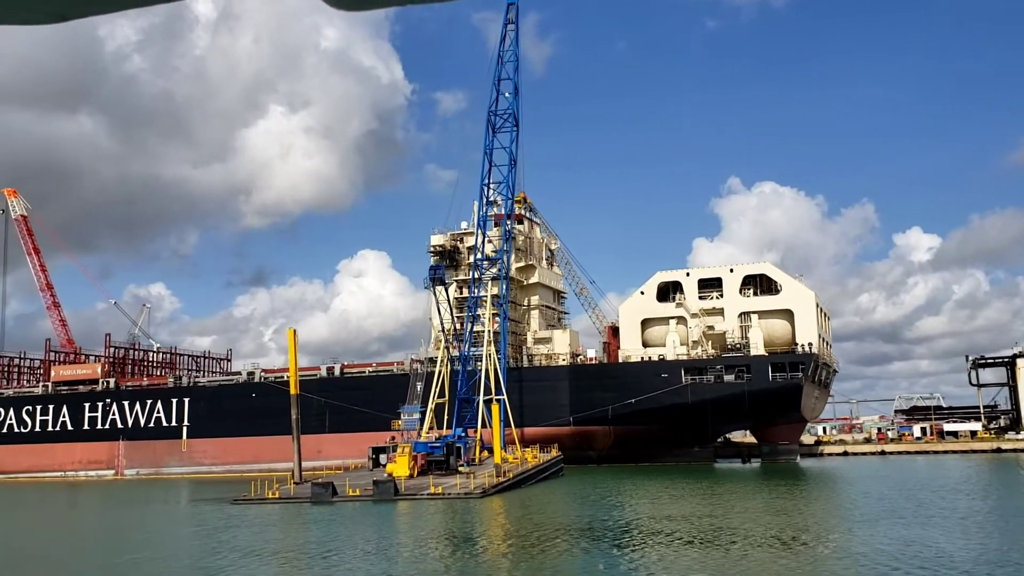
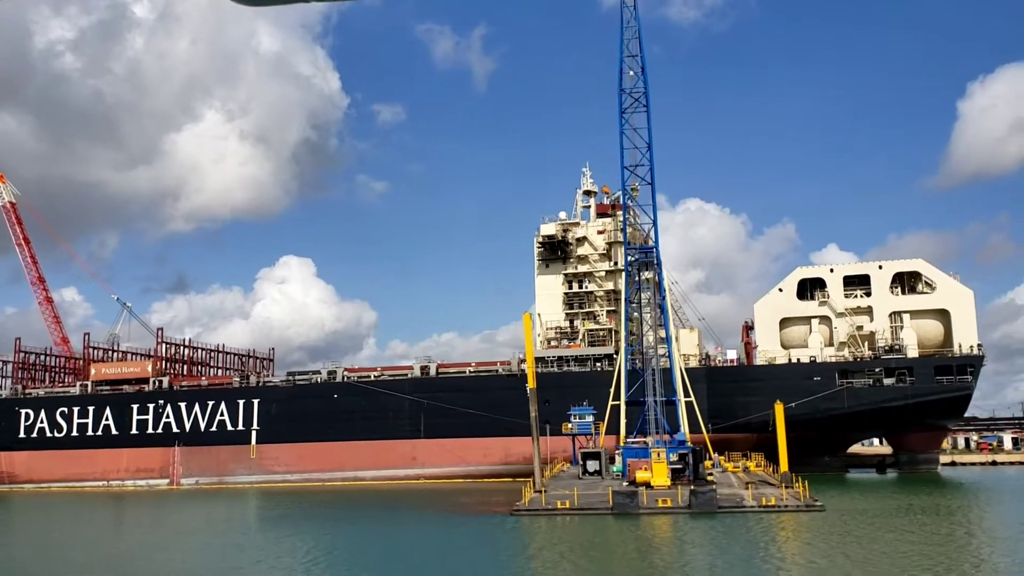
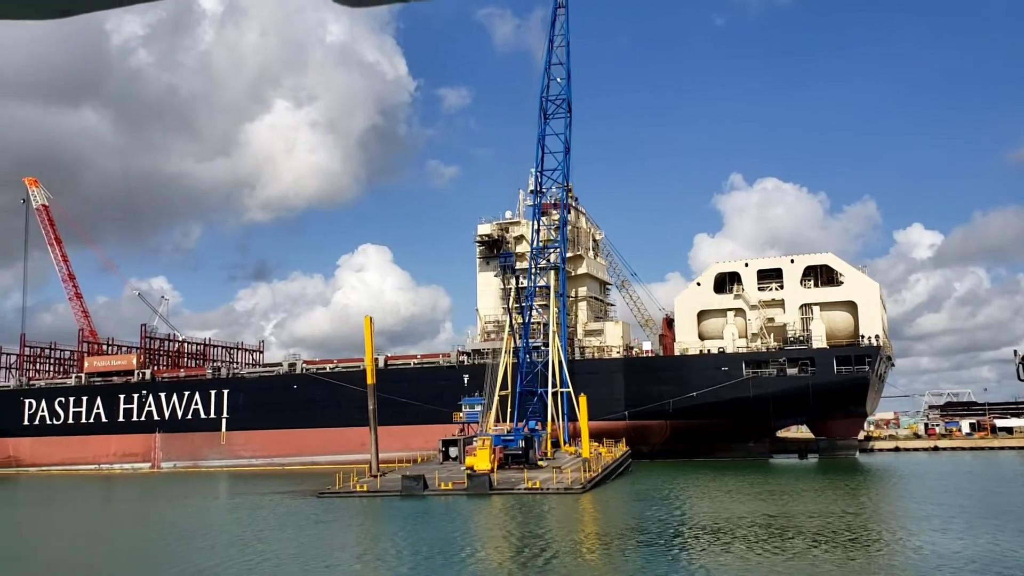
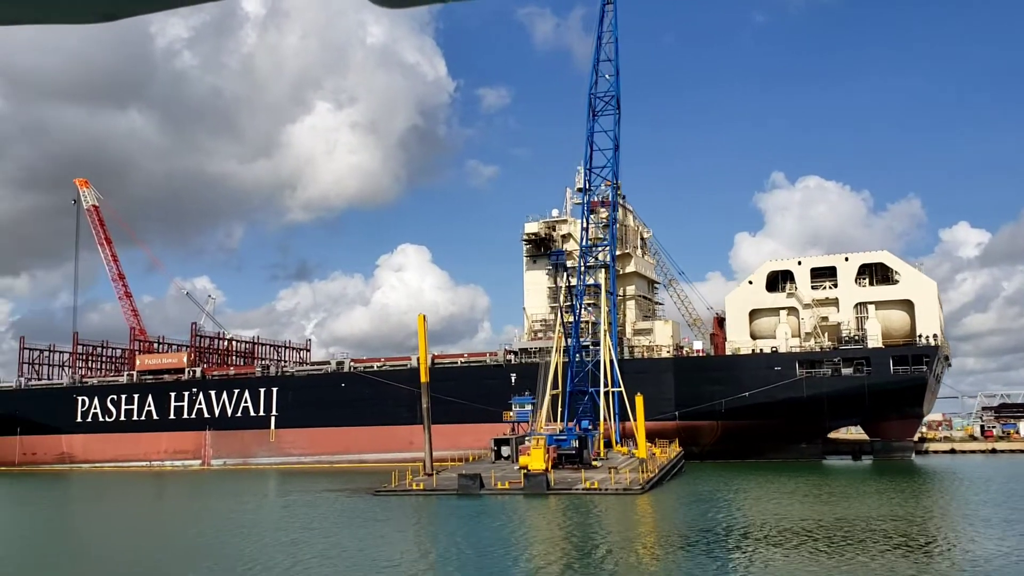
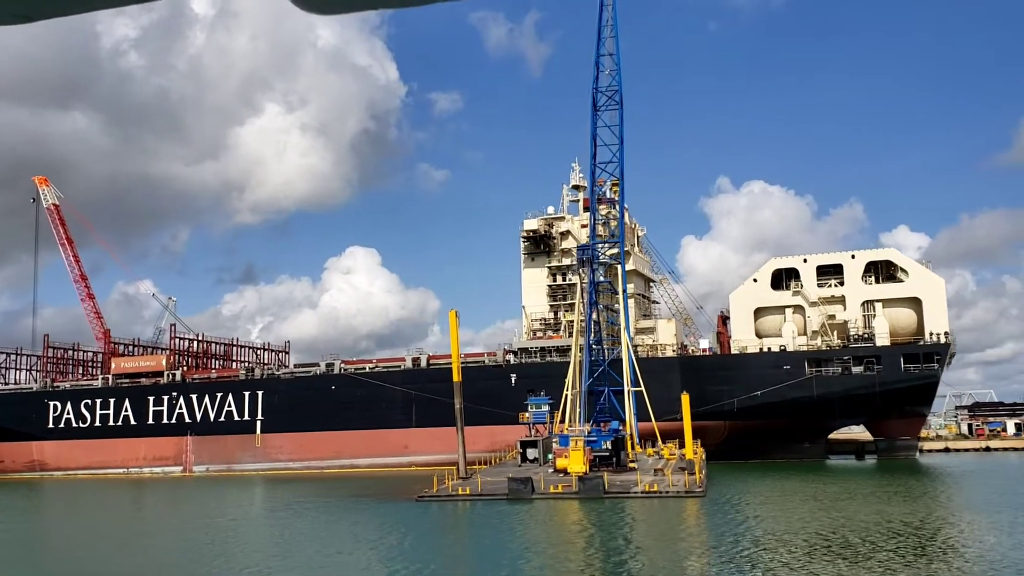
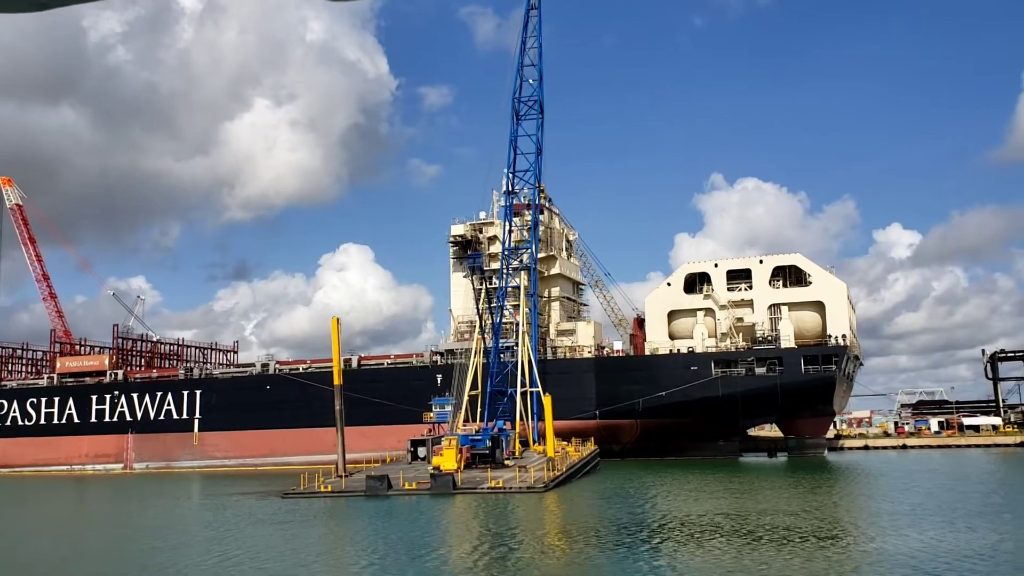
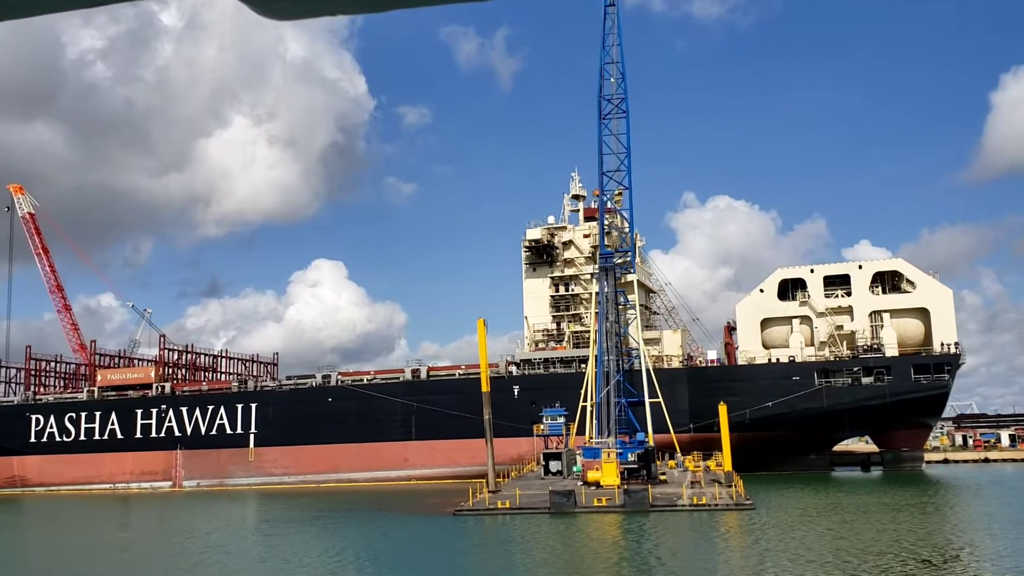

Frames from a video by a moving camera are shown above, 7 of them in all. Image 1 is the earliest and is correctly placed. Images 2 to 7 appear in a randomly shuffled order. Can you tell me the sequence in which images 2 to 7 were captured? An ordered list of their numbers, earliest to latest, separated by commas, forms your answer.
6, 3, 4, 5, 7, 2
